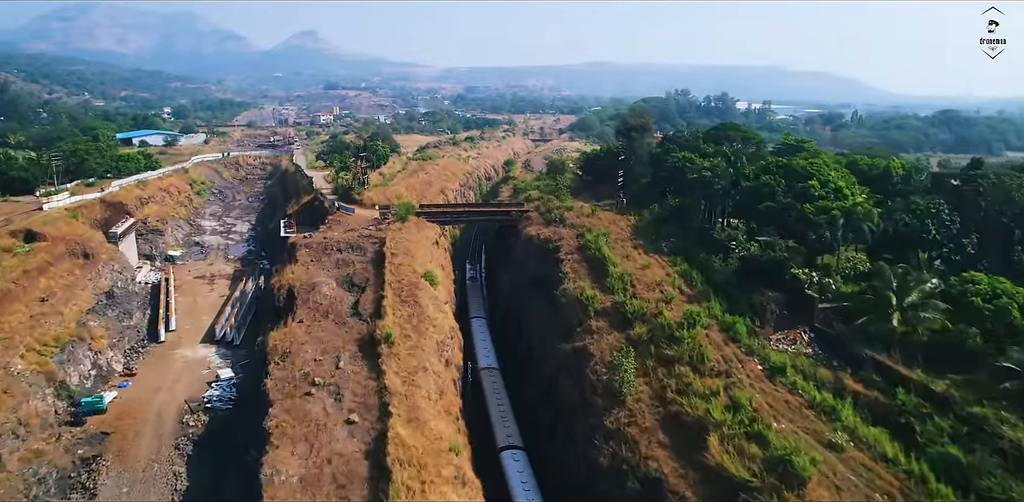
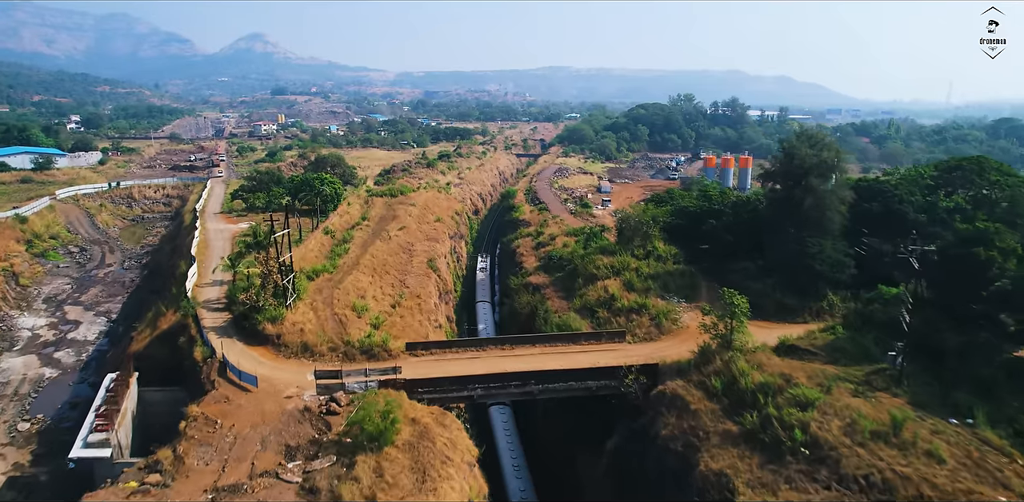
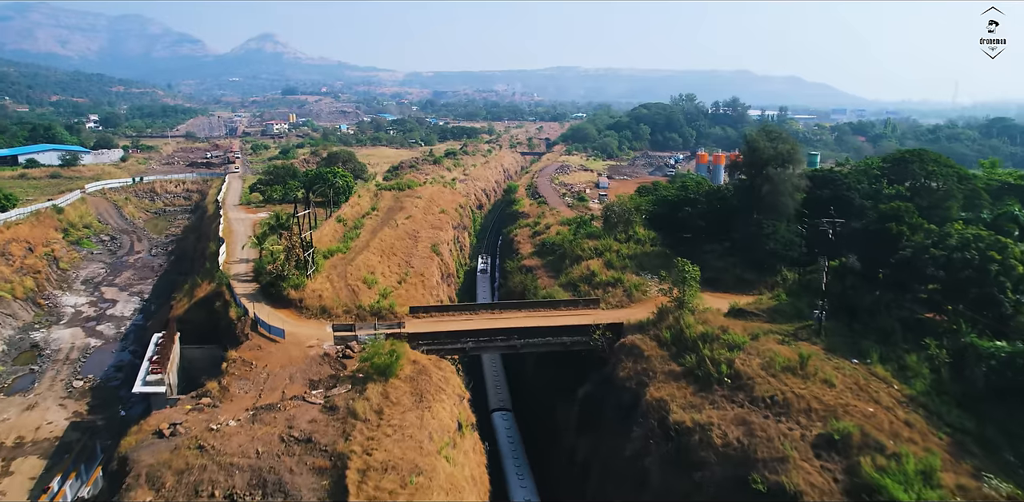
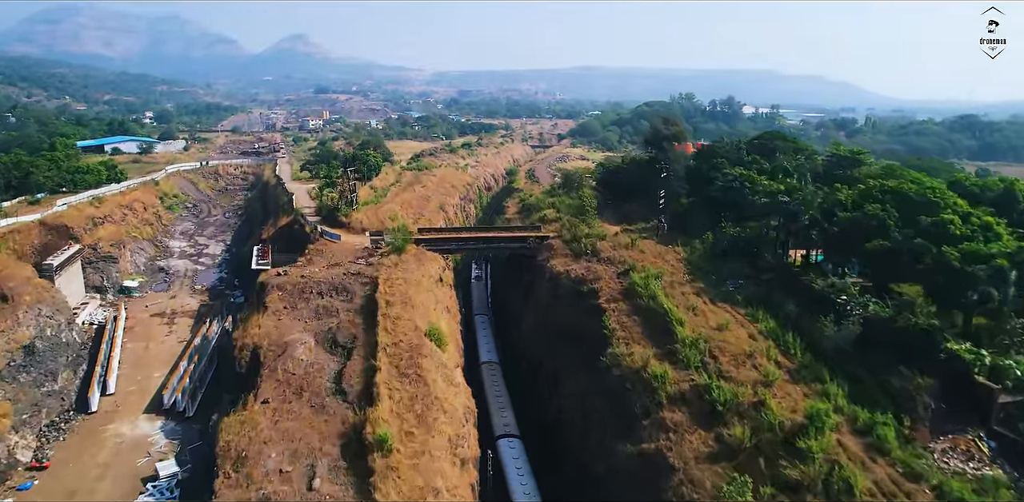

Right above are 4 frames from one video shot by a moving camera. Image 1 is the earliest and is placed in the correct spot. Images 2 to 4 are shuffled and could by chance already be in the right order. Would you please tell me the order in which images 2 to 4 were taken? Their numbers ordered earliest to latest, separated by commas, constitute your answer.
4, 3, 2
